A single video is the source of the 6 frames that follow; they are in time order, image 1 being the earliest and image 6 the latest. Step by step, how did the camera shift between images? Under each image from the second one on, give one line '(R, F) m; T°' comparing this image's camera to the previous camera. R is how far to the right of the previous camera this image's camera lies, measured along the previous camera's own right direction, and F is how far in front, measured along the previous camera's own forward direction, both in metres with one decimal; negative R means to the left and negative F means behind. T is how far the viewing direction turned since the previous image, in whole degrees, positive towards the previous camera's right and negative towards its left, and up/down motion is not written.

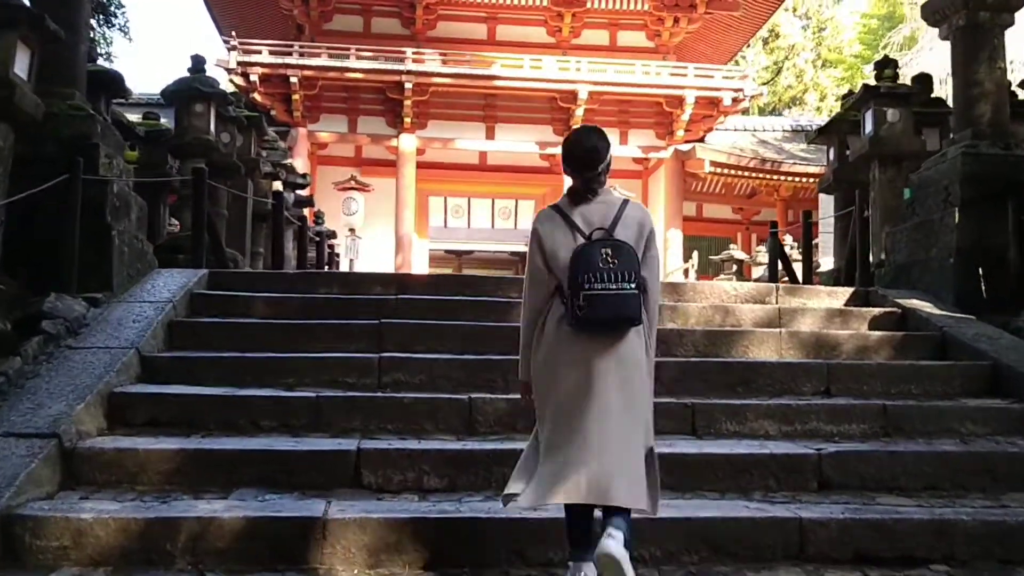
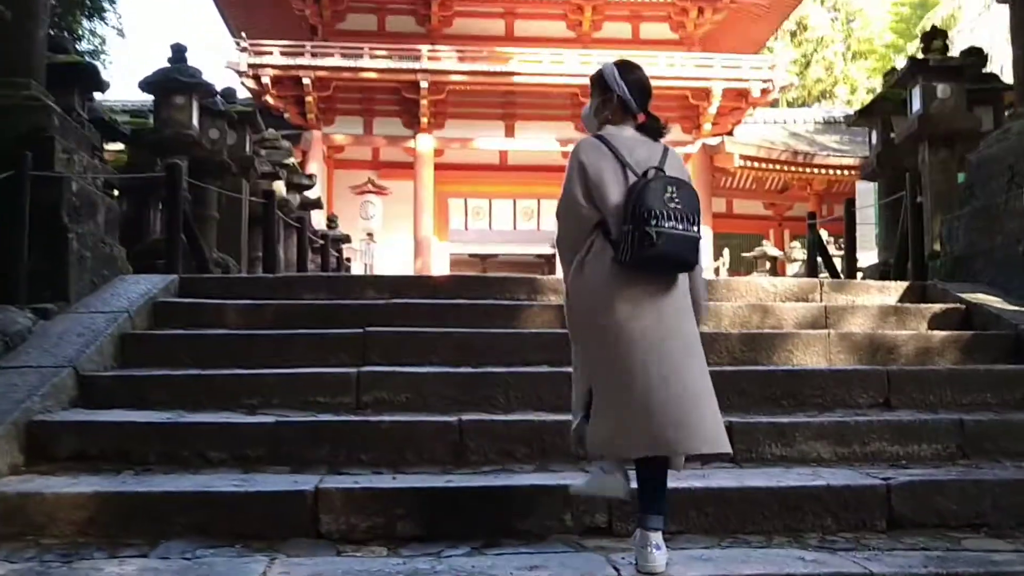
(+0.1, +0.6) m; -2°
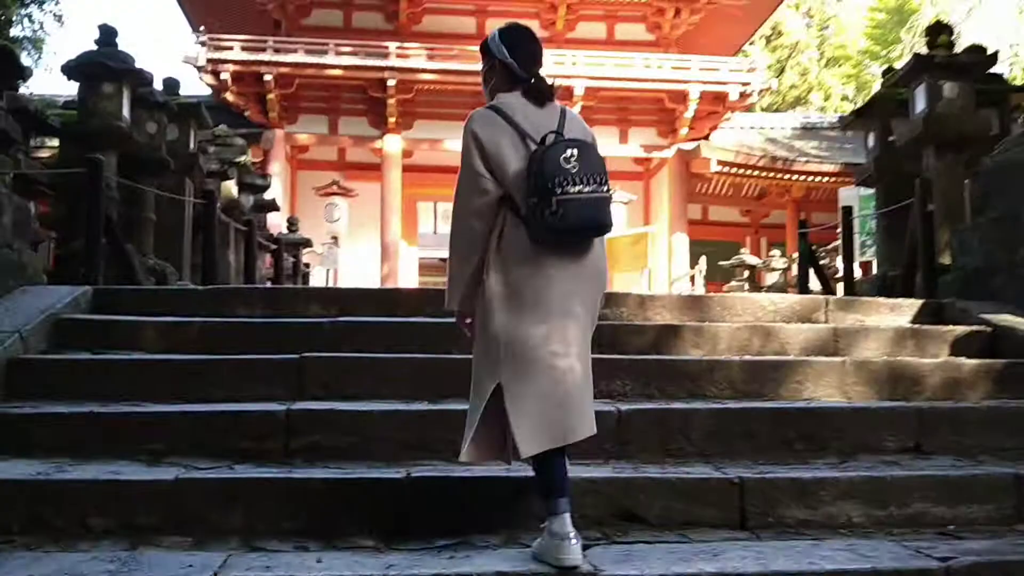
(0.0, +0.6) m; +2°
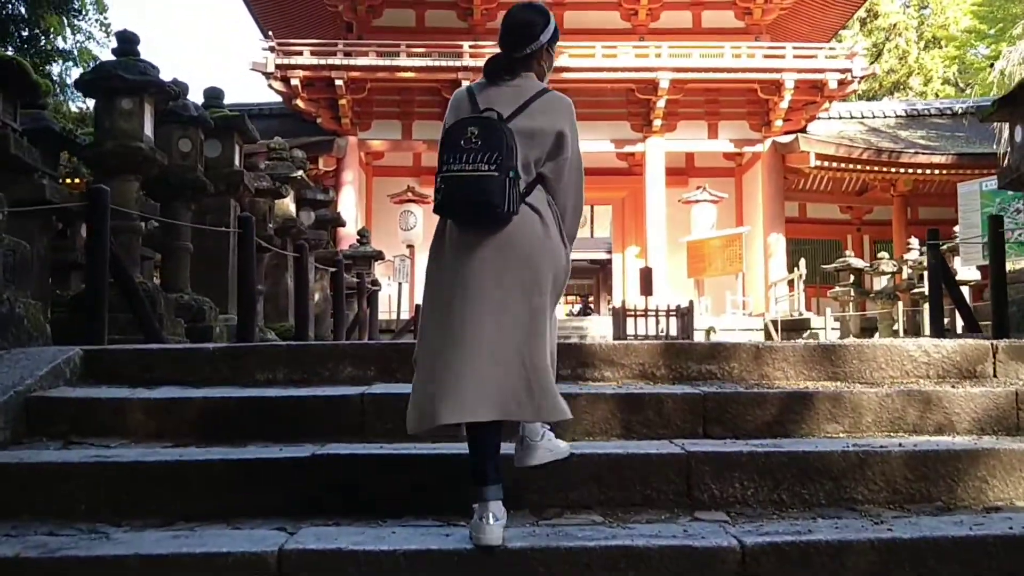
(0.0, +0.8) m; -5°
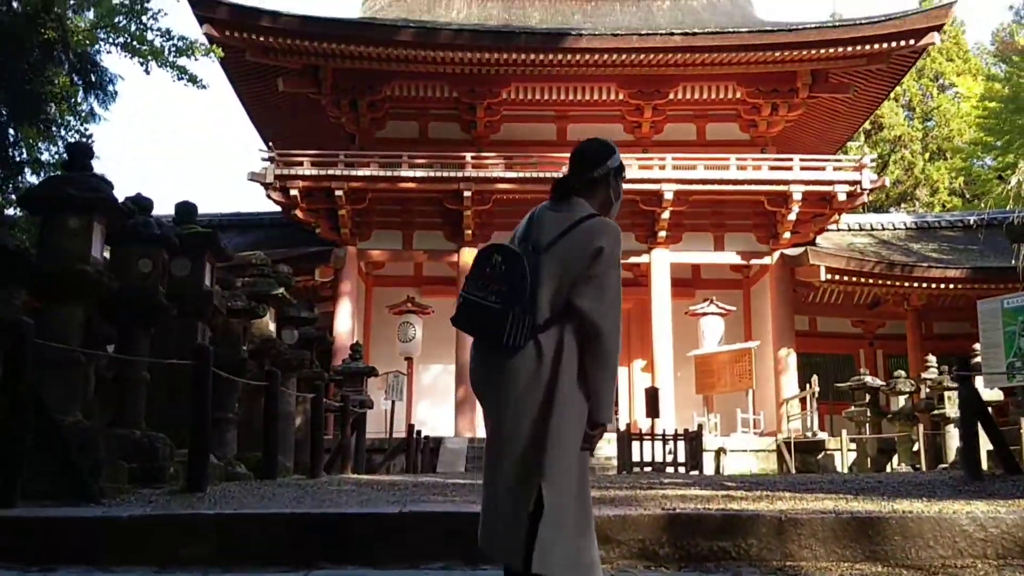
(+0.1, +0.5) m; 0°
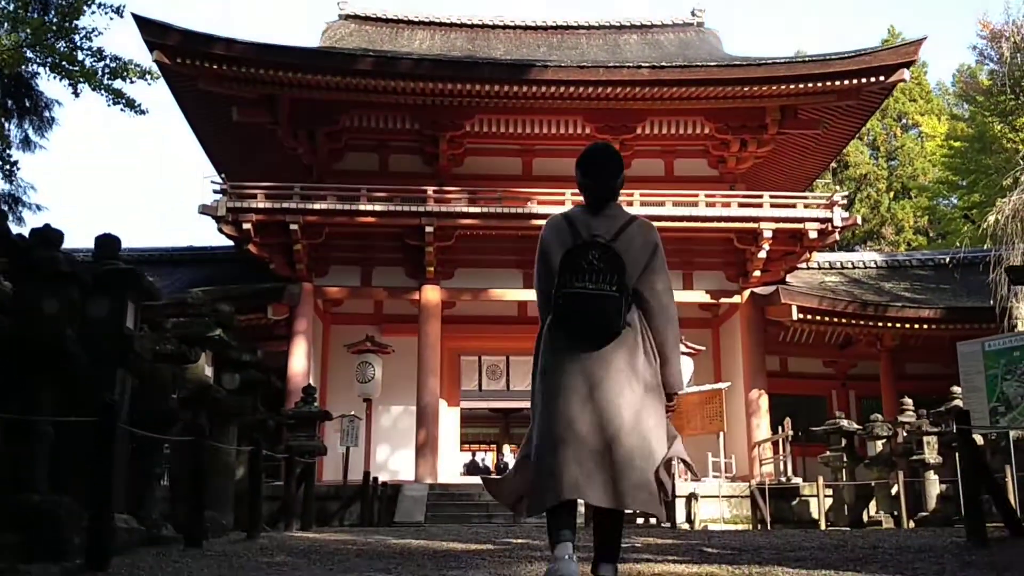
(0.0, +0.5) m; +2°
